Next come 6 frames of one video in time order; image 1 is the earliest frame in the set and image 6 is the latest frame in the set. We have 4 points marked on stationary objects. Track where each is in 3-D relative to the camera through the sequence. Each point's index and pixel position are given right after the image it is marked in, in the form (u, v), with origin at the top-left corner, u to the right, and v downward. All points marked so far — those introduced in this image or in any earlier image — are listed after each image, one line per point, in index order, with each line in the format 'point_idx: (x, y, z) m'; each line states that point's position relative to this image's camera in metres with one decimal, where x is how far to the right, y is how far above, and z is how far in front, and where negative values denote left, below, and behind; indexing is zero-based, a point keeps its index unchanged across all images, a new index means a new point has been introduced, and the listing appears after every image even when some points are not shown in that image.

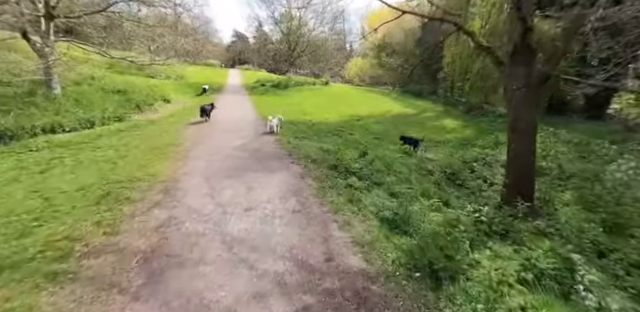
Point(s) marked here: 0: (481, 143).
0: (+10.8, +0.8, +17.9) m
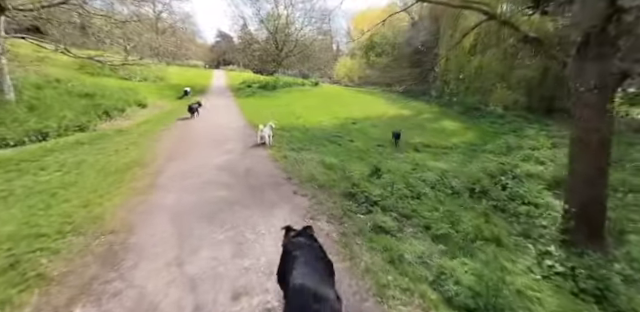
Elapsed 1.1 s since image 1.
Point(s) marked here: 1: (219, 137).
0: (+10.6, +0.5, +16.5) m
1: (-4.3, +0.7, +11.4) m
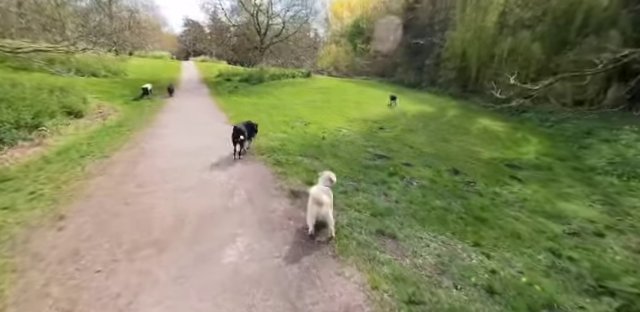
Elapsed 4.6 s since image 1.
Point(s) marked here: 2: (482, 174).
0: (+12.0, -0.4, +11.7) m
1: (-2.3, -0.9, +5.4) m
2: (+6.2, -0.6, +10.7) m
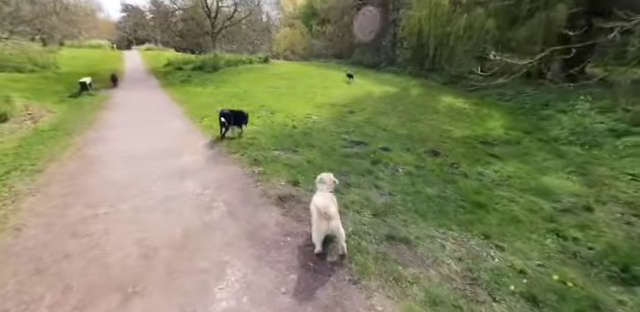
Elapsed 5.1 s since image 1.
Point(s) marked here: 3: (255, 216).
0: (+11.0, +0.9, +12.4) m
1: (-2.4, -1.1, +4.4) m
2: (+5.4, +0.2, +10.7) m
3: (-1.2, -1.0, +4.9) m
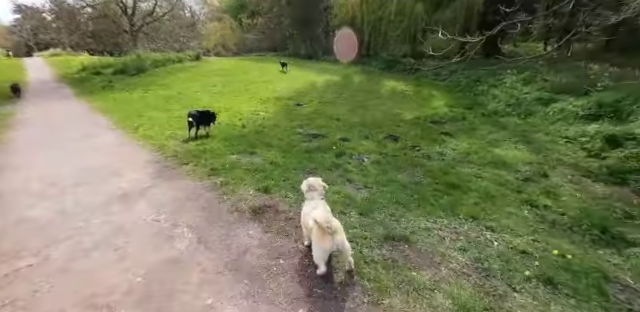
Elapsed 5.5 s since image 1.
0: (+9.1, +2.3, +13.5) m
1: (-2.4, -1.4, +3.5) m
2: (+3.9, +0.8, +10.9) m
3: (-1.4, -1.2, +4.2) m
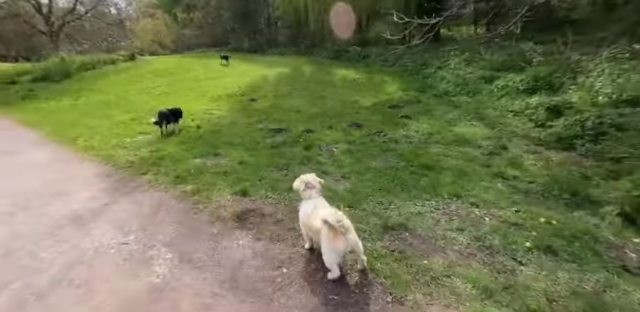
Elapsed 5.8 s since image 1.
0: (+7.2, +3.5, +14.4) m
1: (-2.3, -1.6, +2.9) m
2: (+2.7, +1.5, +11.1) m
3: (-1.4, -1.3, +3.7) m
